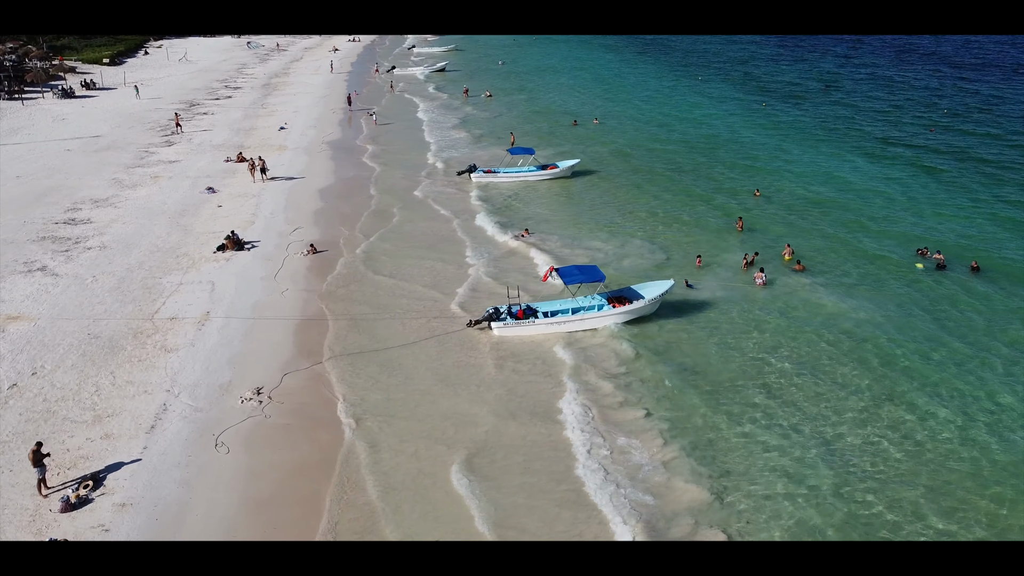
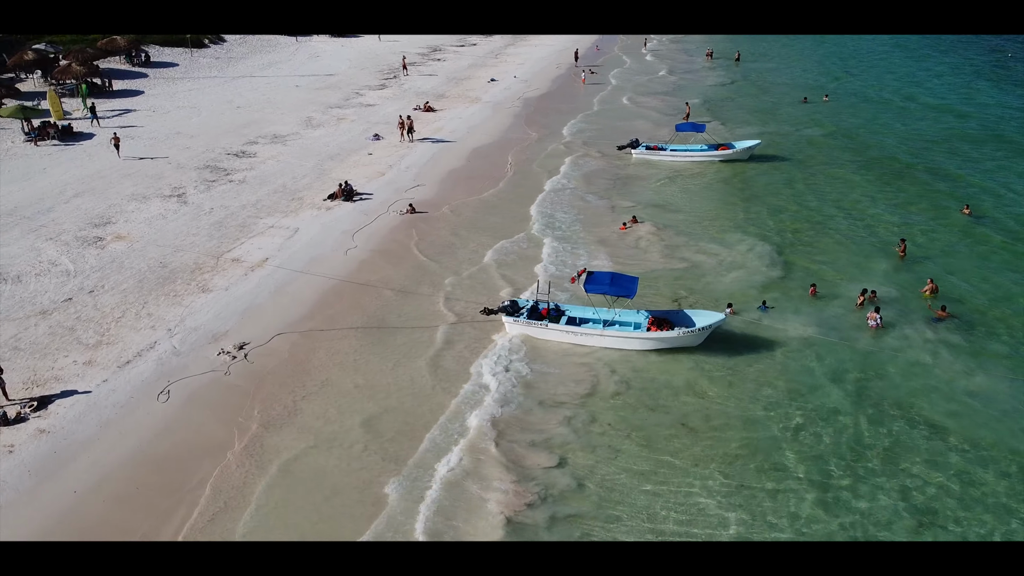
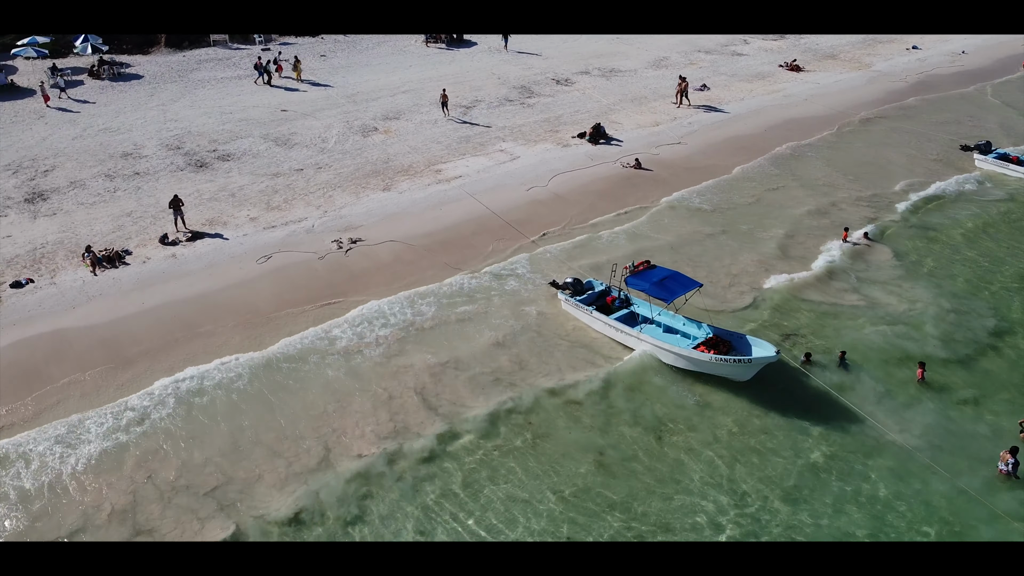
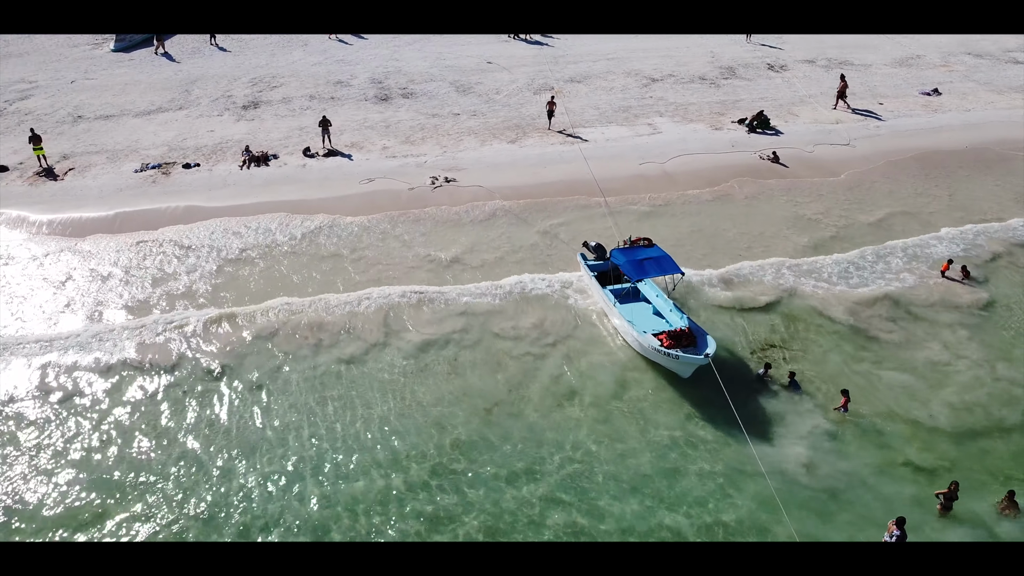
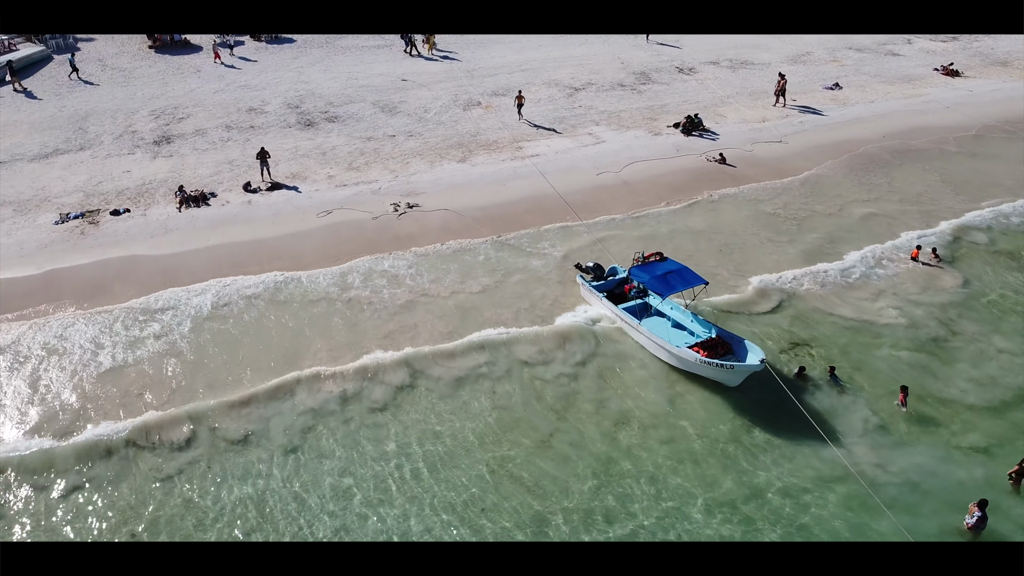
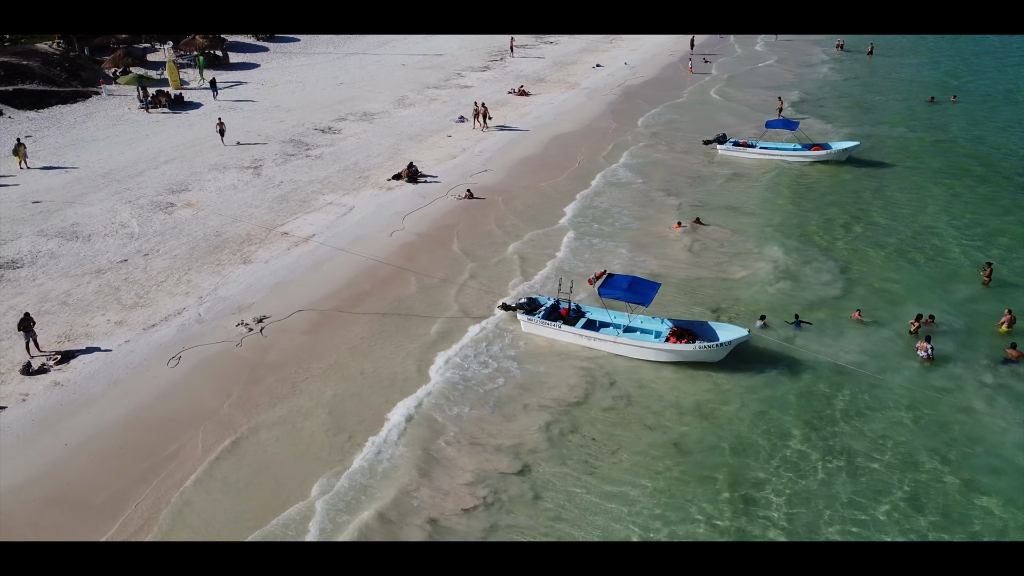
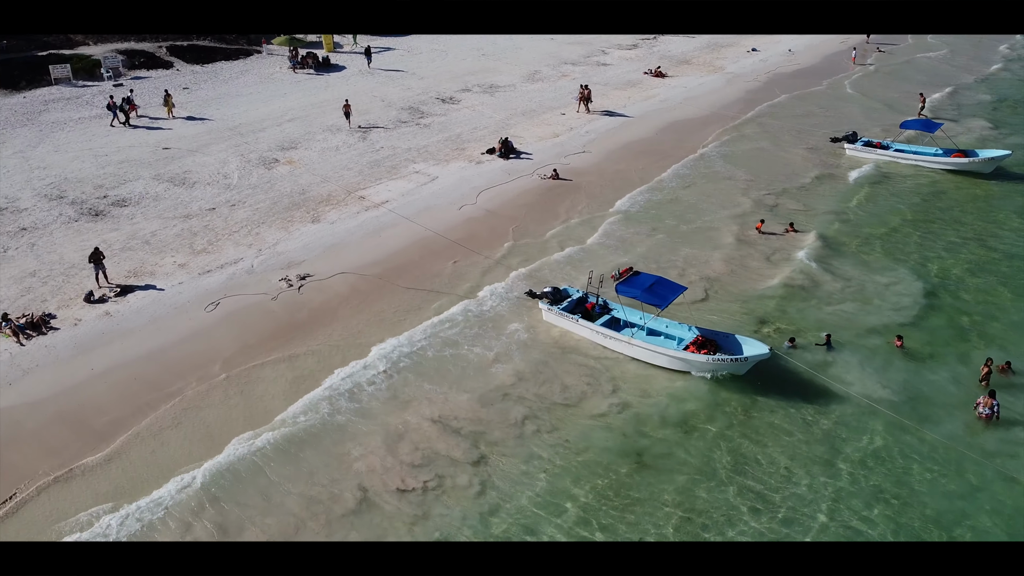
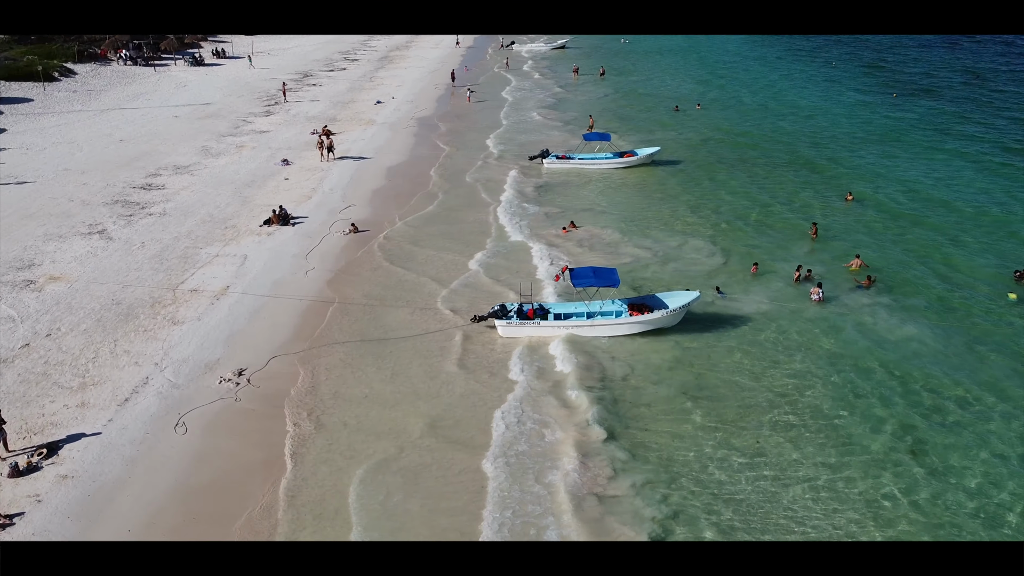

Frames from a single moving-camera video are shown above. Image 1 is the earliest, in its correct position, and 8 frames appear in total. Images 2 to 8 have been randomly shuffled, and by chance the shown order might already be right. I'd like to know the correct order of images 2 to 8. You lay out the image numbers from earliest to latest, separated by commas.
8, 2, 6, 7, 3, 5, 4
